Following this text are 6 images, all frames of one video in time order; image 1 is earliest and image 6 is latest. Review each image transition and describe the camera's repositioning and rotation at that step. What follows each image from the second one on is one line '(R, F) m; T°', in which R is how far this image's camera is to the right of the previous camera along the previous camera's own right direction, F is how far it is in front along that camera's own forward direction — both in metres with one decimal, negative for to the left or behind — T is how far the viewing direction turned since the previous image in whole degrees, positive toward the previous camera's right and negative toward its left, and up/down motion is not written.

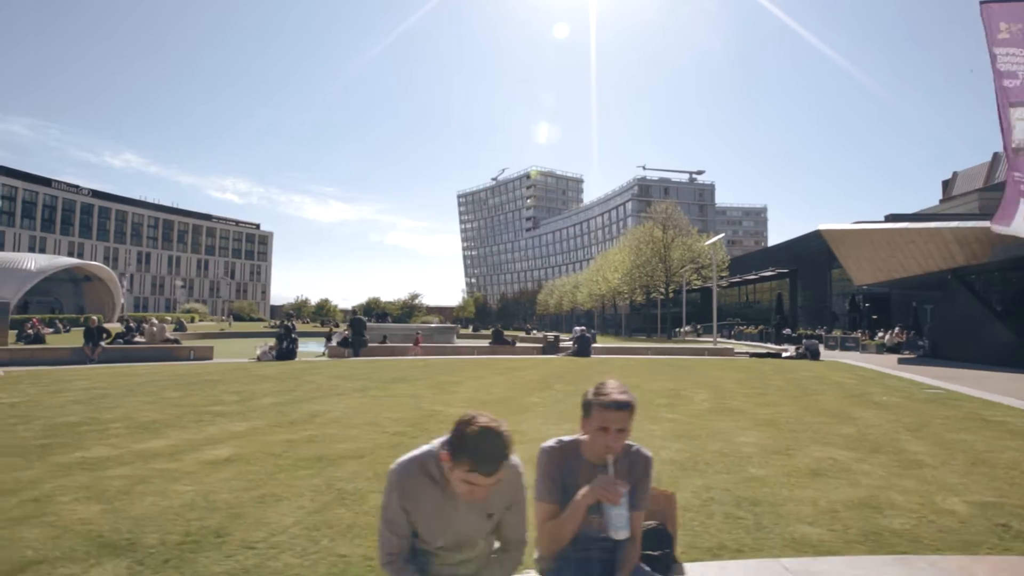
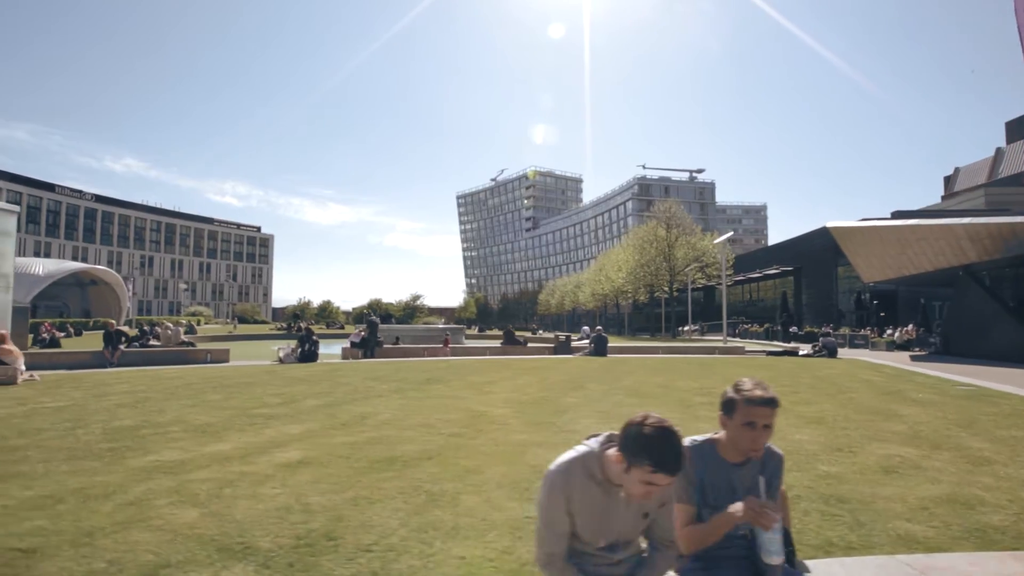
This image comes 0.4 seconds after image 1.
(-1.3, 0.0) m; +1°
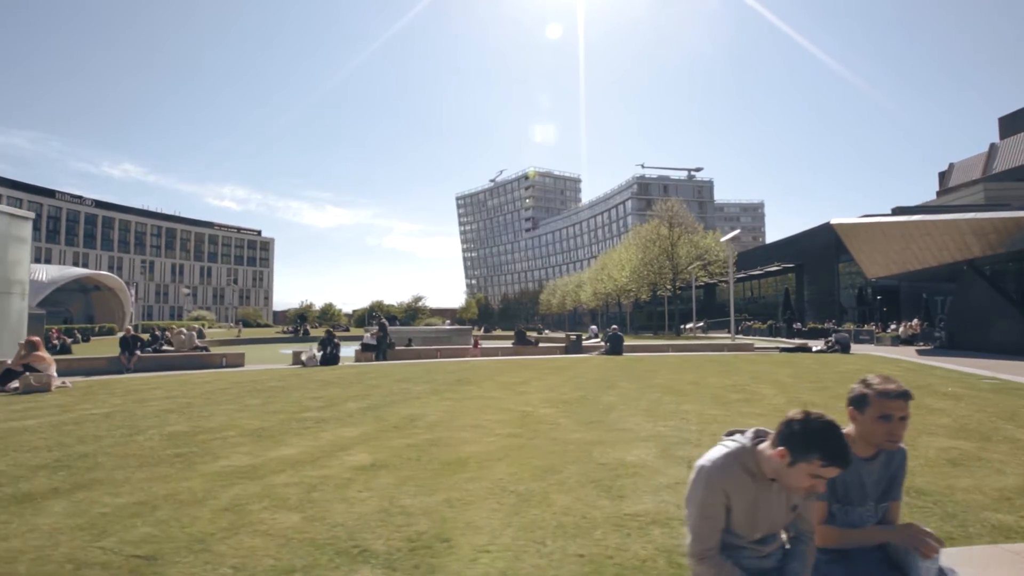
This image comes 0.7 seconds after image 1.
(-1.3, -0.1) m; +1°
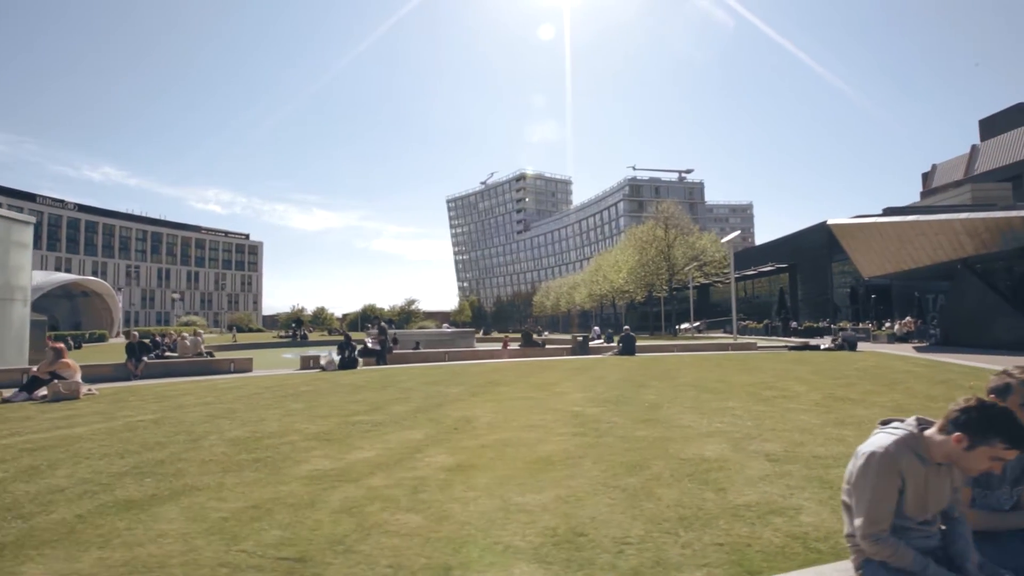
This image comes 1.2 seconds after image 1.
(-1.7, -0.1) m; +2°
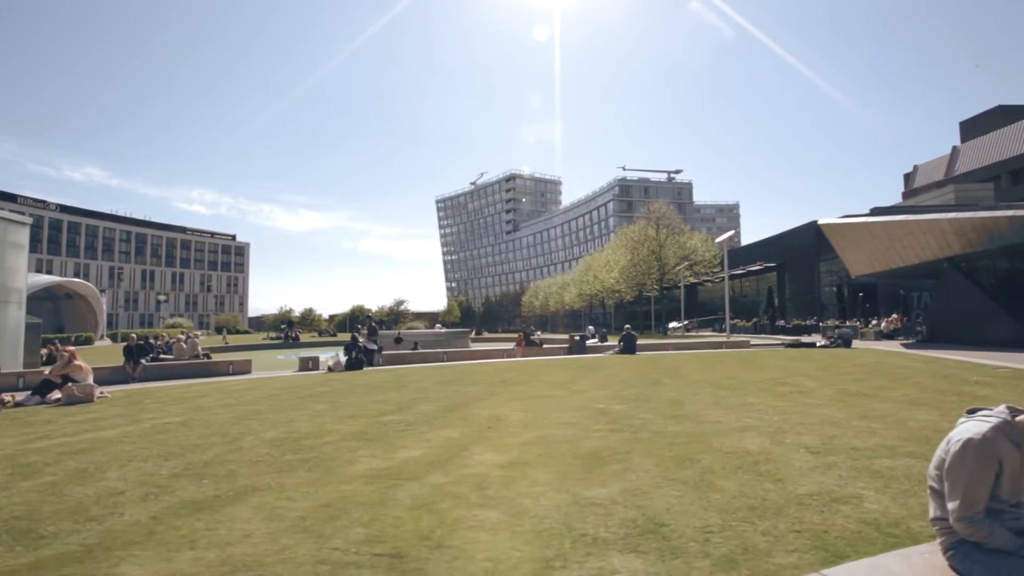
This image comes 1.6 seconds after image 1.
(-1.2, -0.1) m; +2°
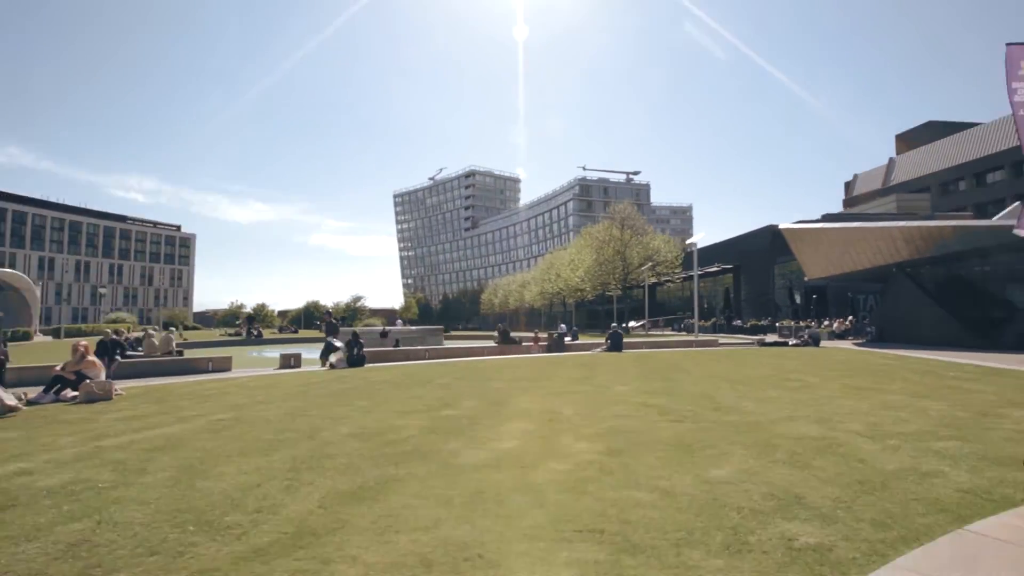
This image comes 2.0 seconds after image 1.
(-2.9, -0.4) m; +6°
